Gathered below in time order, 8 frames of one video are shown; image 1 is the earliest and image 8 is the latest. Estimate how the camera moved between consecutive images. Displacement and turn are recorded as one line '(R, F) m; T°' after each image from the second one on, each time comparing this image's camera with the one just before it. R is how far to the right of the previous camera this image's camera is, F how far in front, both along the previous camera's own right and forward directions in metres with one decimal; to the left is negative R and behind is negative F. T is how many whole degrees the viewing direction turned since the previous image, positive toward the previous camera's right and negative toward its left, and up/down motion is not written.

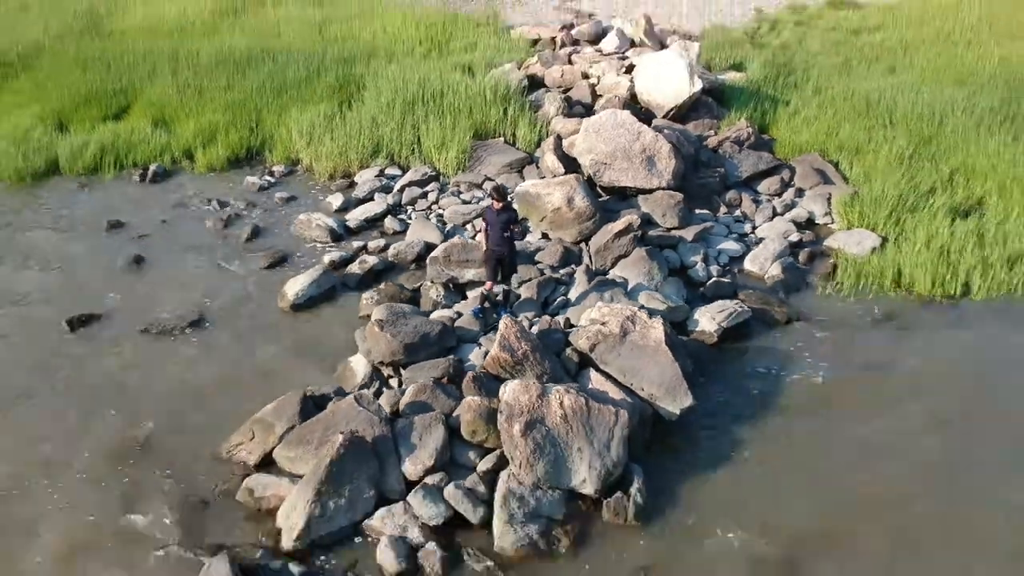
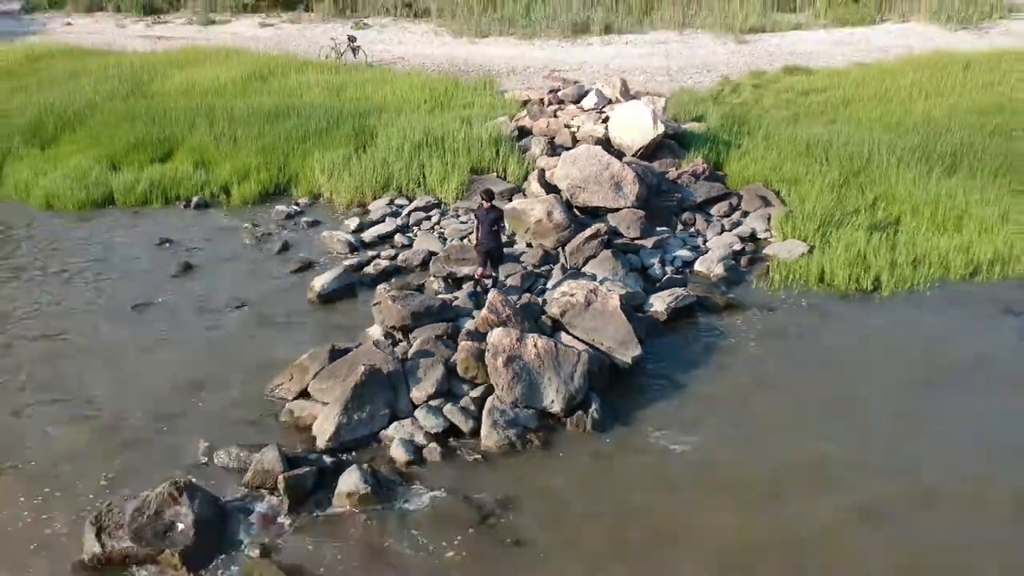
(+0.1, -0.9) m; 0°
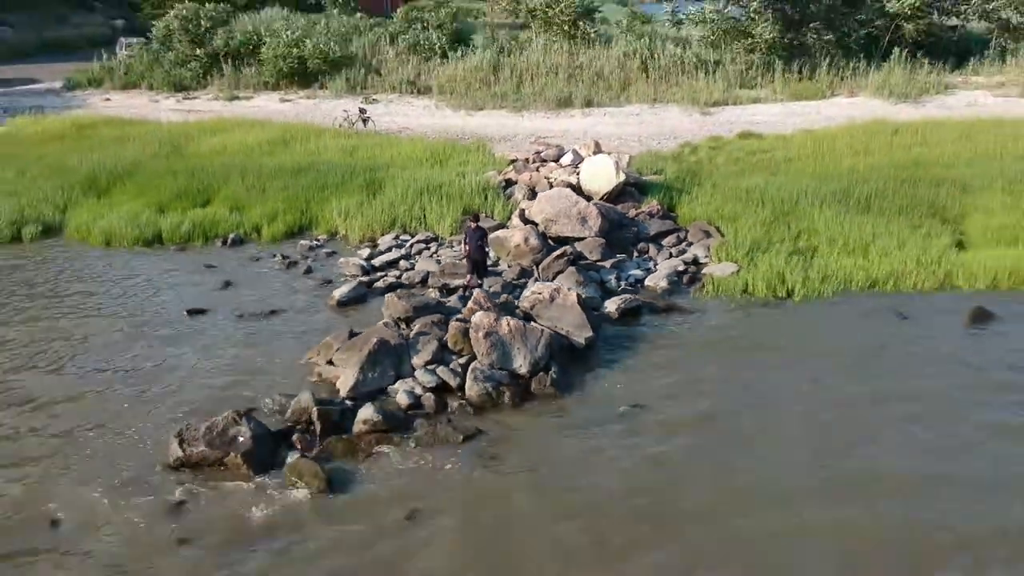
(+0.1, -1.2) m; 0°
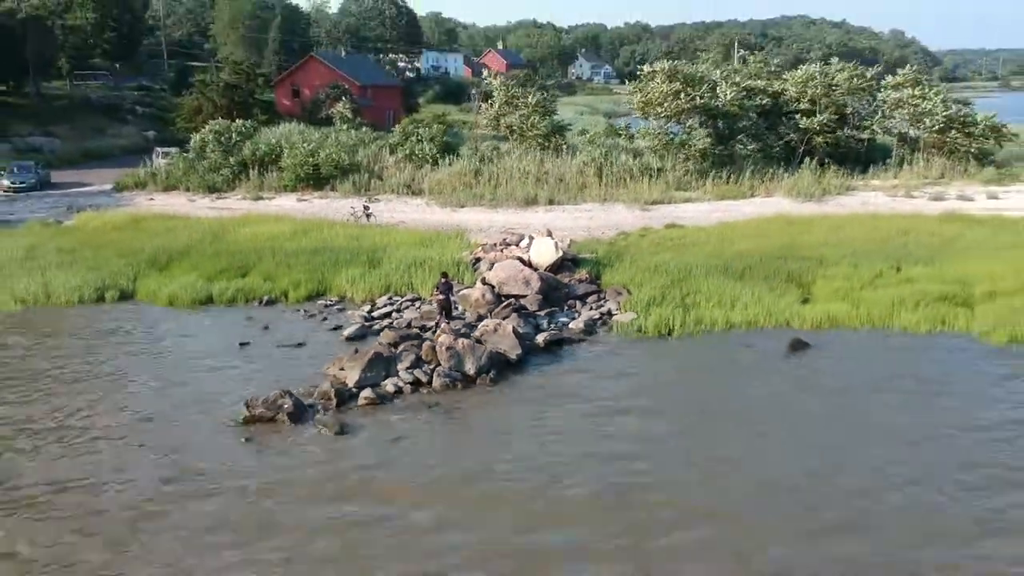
(+0.4, -2.6) m; 0°
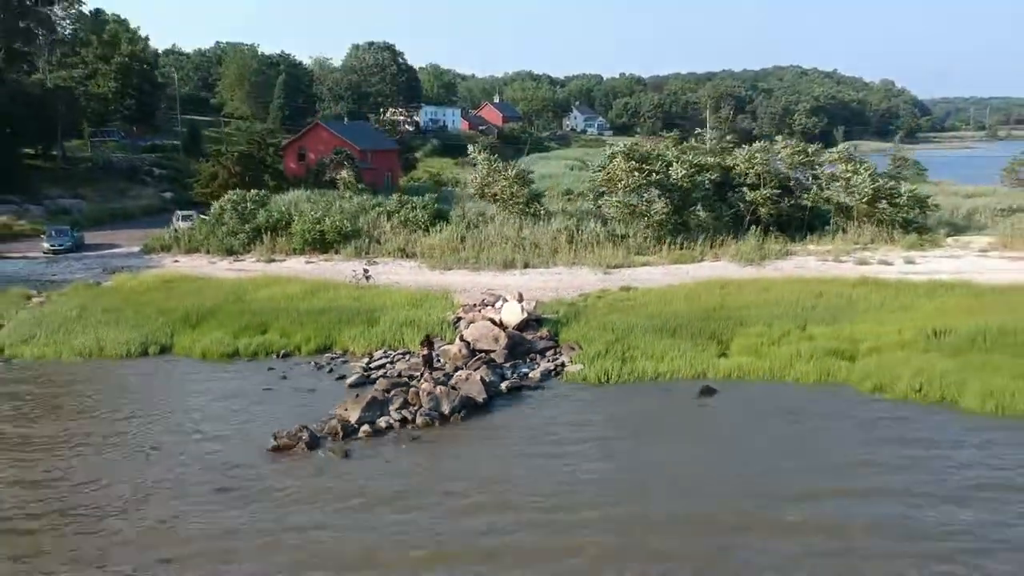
(+0.3, -2.3) m; 0°
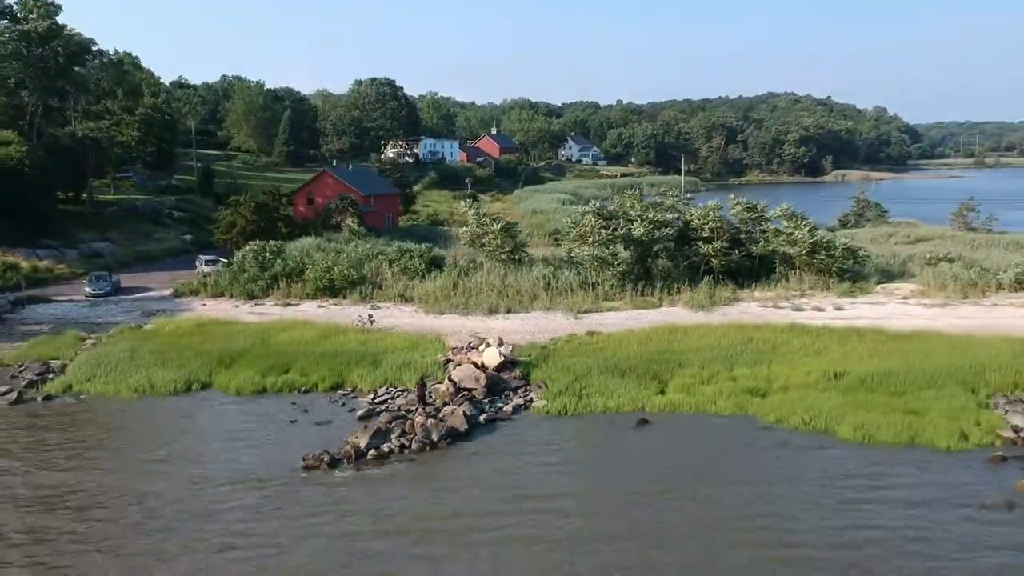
(+0.3, -2.9) m; 0°
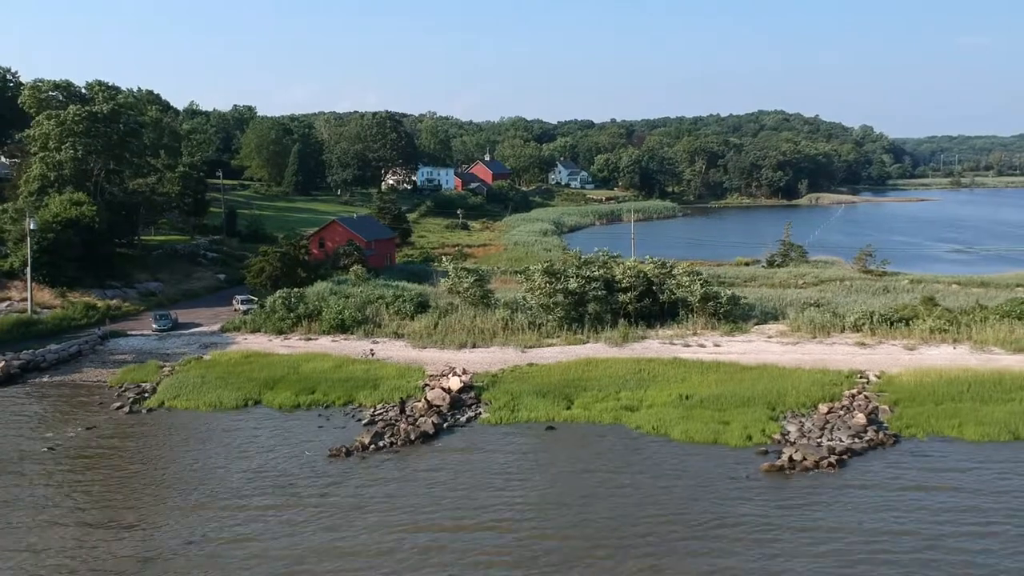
(+1.0, -7.4) m; 0°
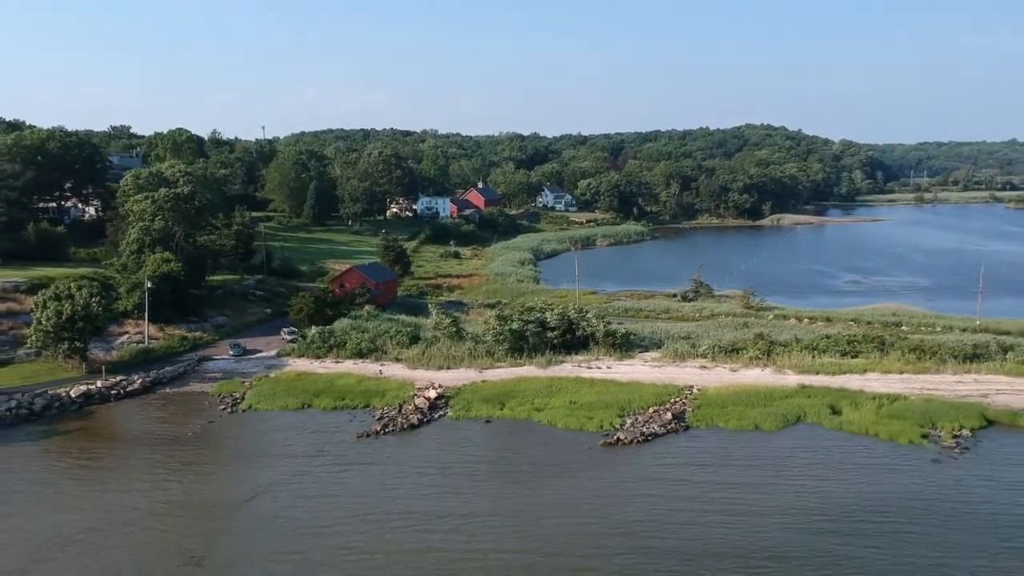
(+1.9, -14.4) m; 0°
